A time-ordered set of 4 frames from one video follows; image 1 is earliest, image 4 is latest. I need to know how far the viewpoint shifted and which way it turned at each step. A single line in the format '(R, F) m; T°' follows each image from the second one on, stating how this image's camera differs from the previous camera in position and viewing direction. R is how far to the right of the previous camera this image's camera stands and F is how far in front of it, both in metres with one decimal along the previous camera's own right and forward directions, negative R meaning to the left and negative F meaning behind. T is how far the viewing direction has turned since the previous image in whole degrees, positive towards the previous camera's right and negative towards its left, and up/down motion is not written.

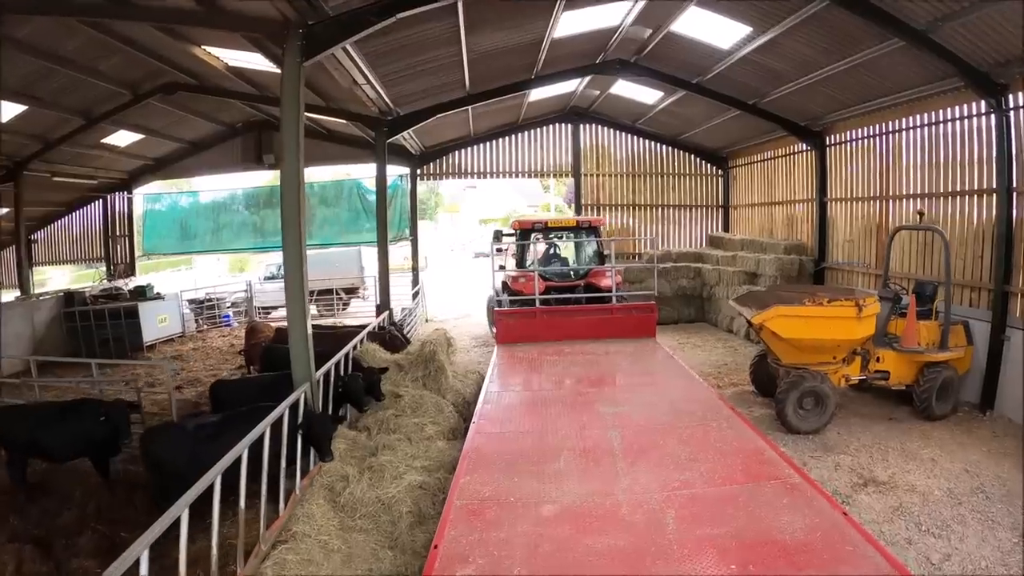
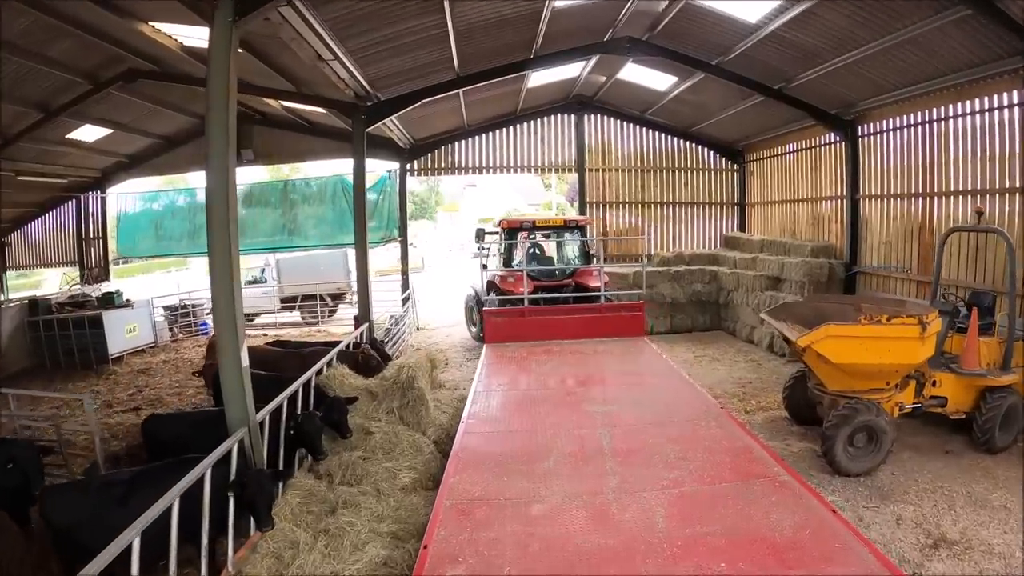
(+0.1, +0.8) m; 0°
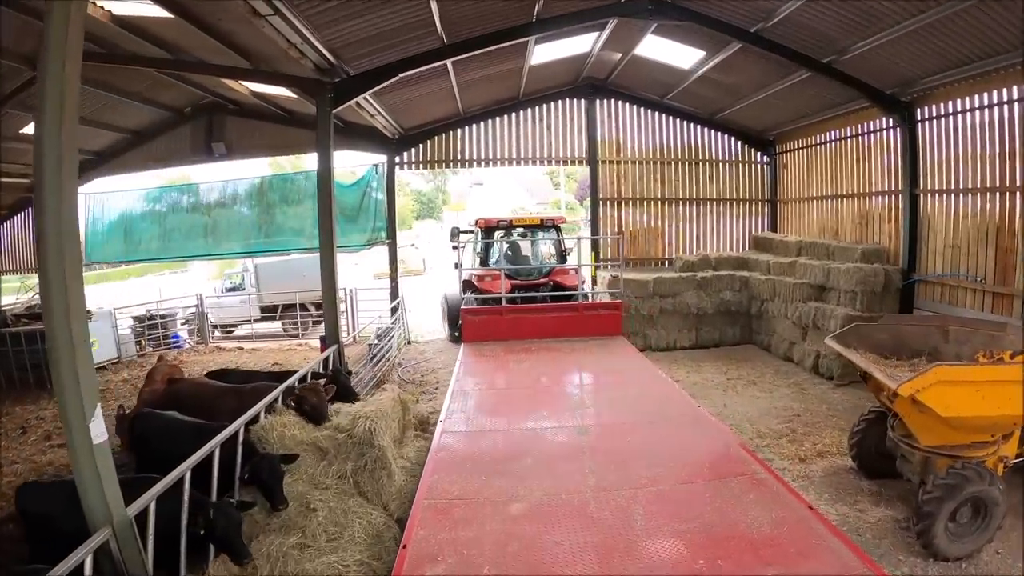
(+0.1, +1.0) m; -1°
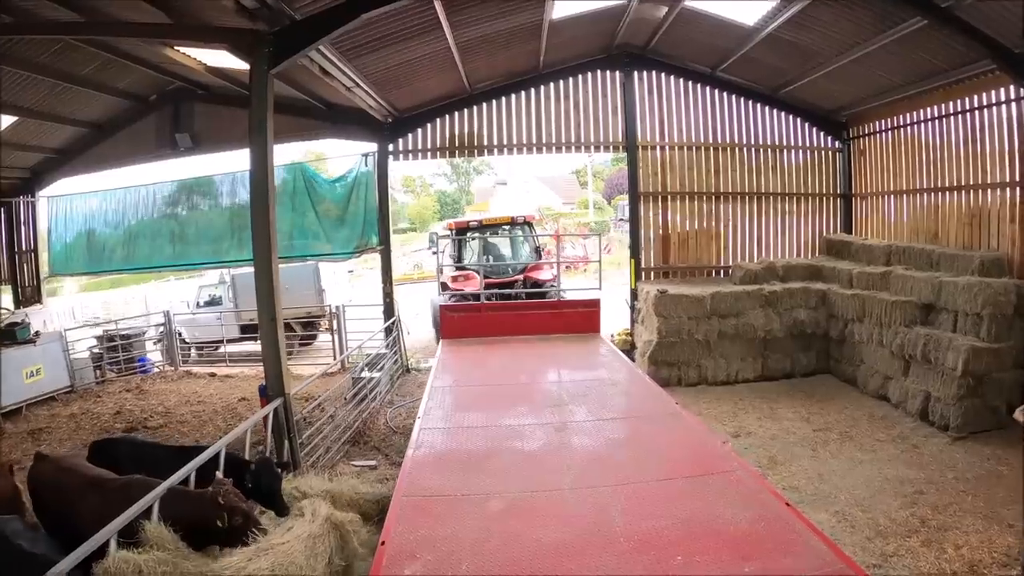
(+0.1, +1.4) m; -2°
